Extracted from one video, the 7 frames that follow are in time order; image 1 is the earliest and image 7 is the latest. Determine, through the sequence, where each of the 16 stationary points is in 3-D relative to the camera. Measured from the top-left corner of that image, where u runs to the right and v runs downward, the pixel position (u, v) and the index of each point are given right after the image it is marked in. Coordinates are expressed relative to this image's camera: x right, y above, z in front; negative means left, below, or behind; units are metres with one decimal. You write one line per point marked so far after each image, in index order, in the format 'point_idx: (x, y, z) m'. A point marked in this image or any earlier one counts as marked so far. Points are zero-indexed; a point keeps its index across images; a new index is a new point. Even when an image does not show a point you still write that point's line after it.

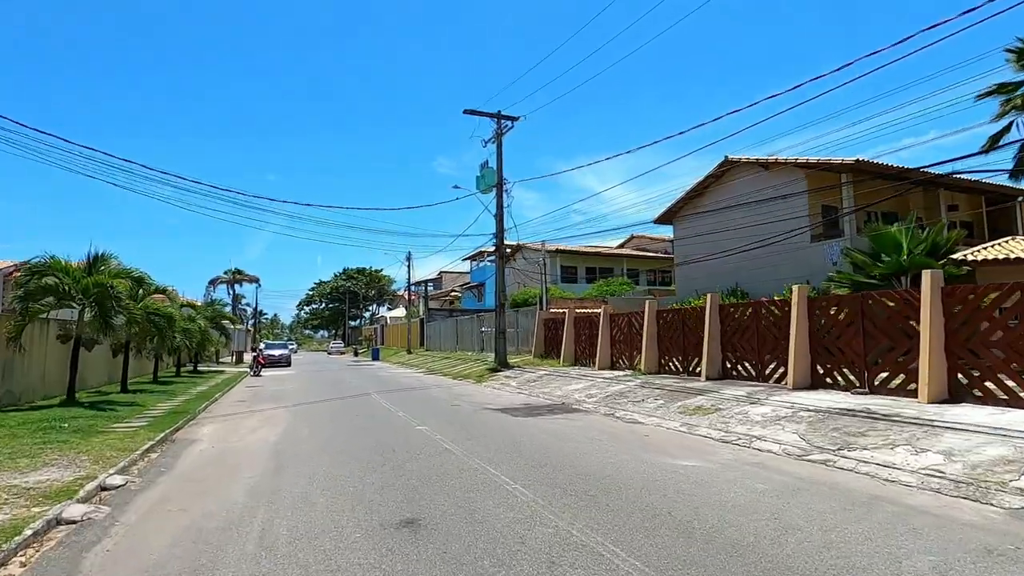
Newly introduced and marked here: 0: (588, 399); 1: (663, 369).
0: (+2.4, -3.4, +16.4) m
1: (+5.6, -3.0, +19.7) m
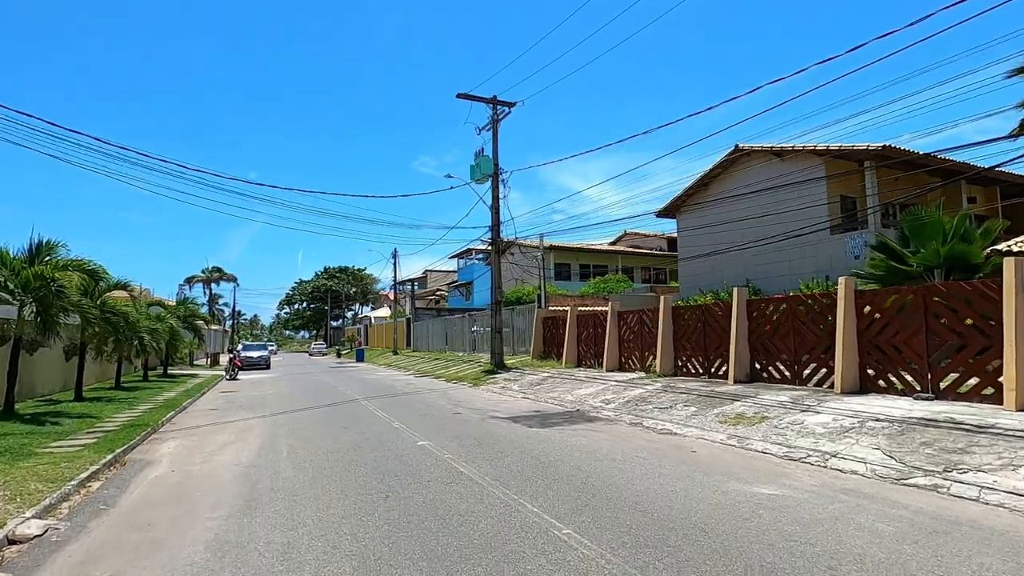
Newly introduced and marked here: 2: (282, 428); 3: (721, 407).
0: (+2.6, -3.2, +14.7) m
1: (+5.7, -2.8, +18.1) m
2: (-5.5, -3.3, +12.6) m
3: (+4.8, -2.8, +12.2) m
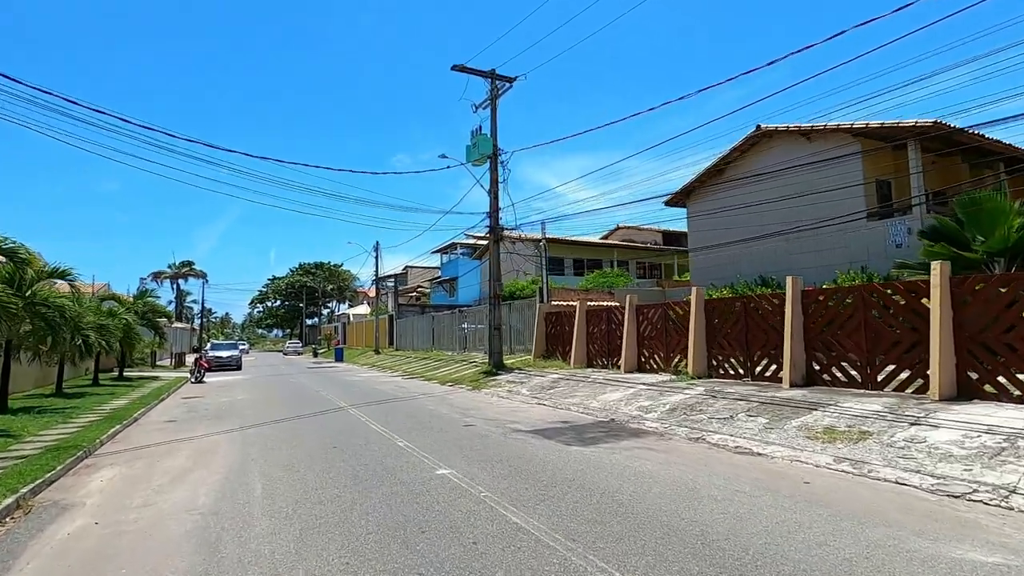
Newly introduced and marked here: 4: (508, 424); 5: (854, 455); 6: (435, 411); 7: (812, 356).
0: (+3.1, -2.9, +12.4) m
1: (+6.1, -2.5, +15.9) m
2: (-4.8, -3.0, +10.0) m
3: (+5.4, -2.5, +10.0) m
4: (-0.1, -3.2, +12.4) m
5: (+5.2, -2.5, +8.1) m
6: (-2.1, -3.4, +14.7) m
7: (+7.5, -1.7, +13.3) m
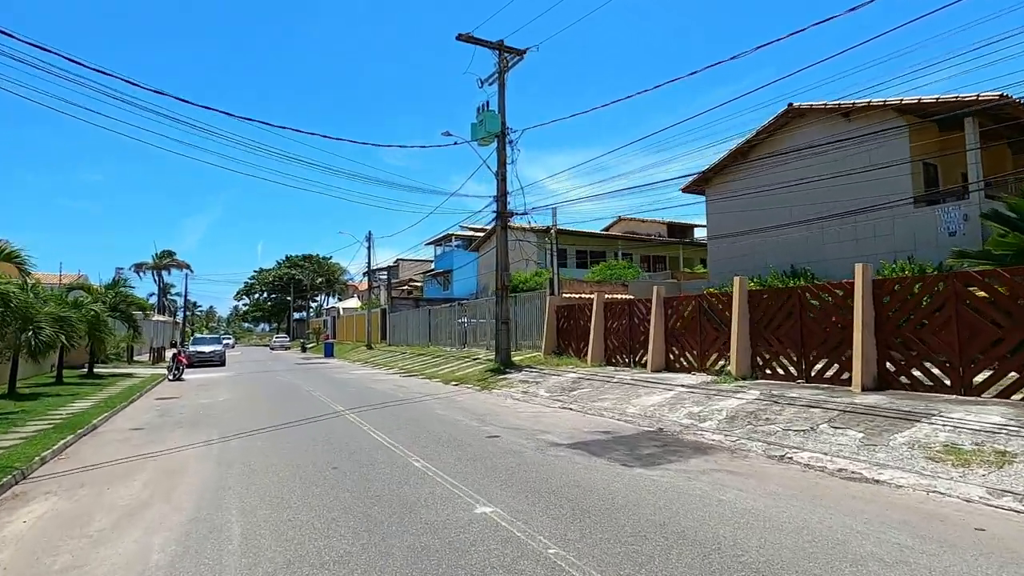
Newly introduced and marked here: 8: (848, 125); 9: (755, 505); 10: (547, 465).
0: (+3.8, -2.7, +10.6) m
1: (+6.6, -2.2, +14.2) m
2: (-4.2, -2.7, +8.0) m
3: (+6.1, -2.3, +8.2) m
4: (+0.5, -2.9, +10.5) m
5: (+5.9, -2.3, +6.3) m
6: (-1.6, -3.1, +12.7) m
7: (+8.1, -1.5, +11.5) m
8: (+12.5, +6.1, +19.8) m
9: (+2.8, -2.5, +6.0) m
10: (+0.5, -2.7, +8.0) m
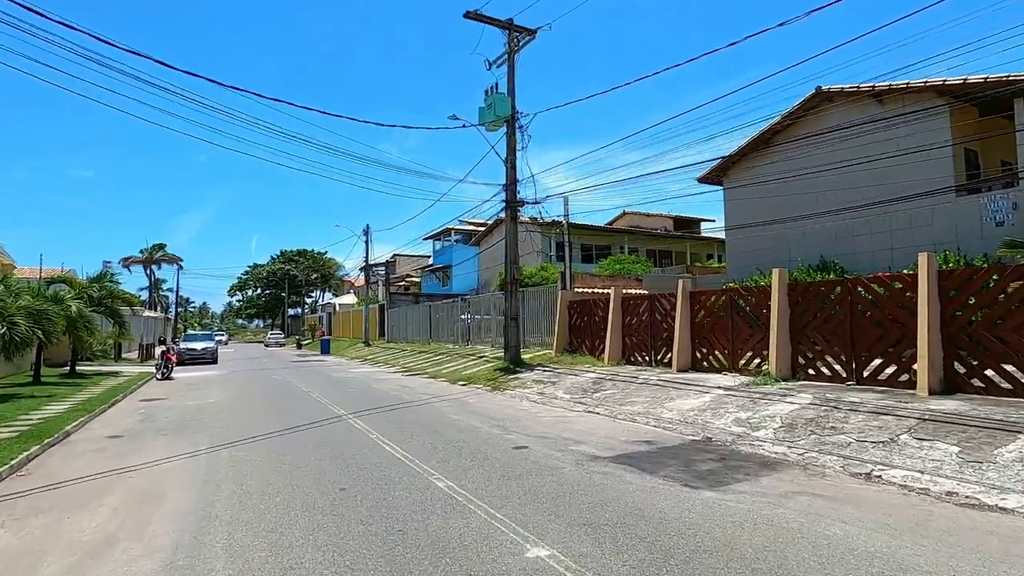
0: (+4.3, -2.5, +9.4) m
1: (+7.1, -2.1, +13.0) m
2: (-3.7, -2.6, +6.7) m
3: (+6.6, -2.1, +7.0) m
4: (+1.0, -2.7, +9.2) m
5: (+6.5, -2.2, +5.1) m
6: (-1.1, -2.9, +11.5) m
7: (+8.6, -1.3, +10.3) m
8: (+13.0, +6.3, +18.6) m
9: (+3.3, -2.3, +4.8) m
10: (+1.0, -2.5, +6.7) m
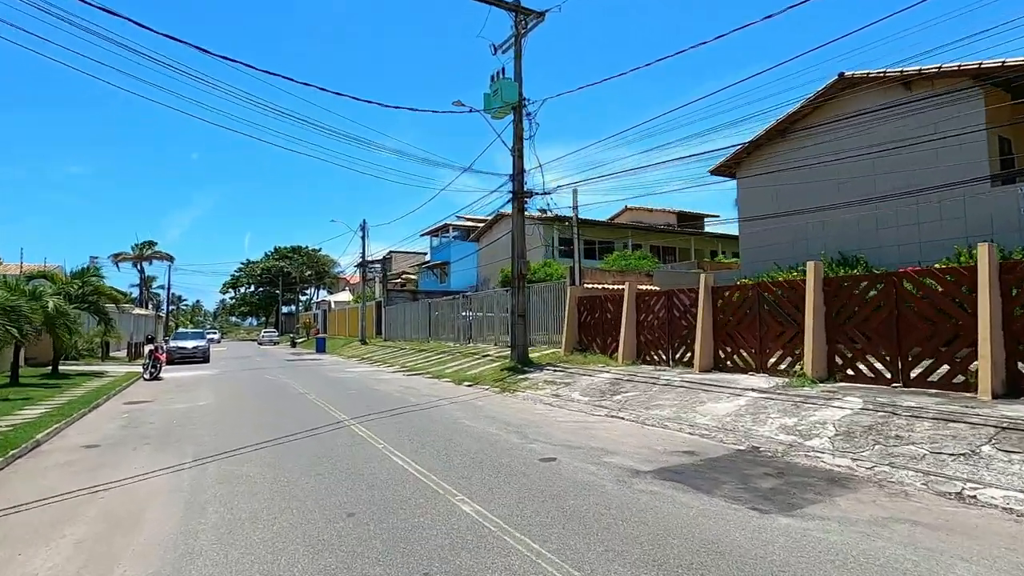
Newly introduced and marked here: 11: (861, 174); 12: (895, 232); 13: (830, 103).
0: (+4.6, -2.4, +8.4) m
1: (+7.4, -1.9, +12.1) m
2: (-3.2, -2.5, +5.6) m
3: (+7.0, -2.0, +6.1) m
4: (+1.4, -2.6, +8.3) m
5: (+6.9, -2.1, +4.2) m
6: (-0.7, -2.8, +10.5) m
7: (+9.0, -1.2, +9.4) m
8: (+13.3, +6.5, +17.7) m
9: (+3.7, -2.2, +3.9) m
10: (+1.5, -2.4, +5.7) m
11: (+12.4, +4.0, +18.7) m
12: (+12.9, +1.9, +17.8) m
13: (+11.8, +6.8, +19.4) m
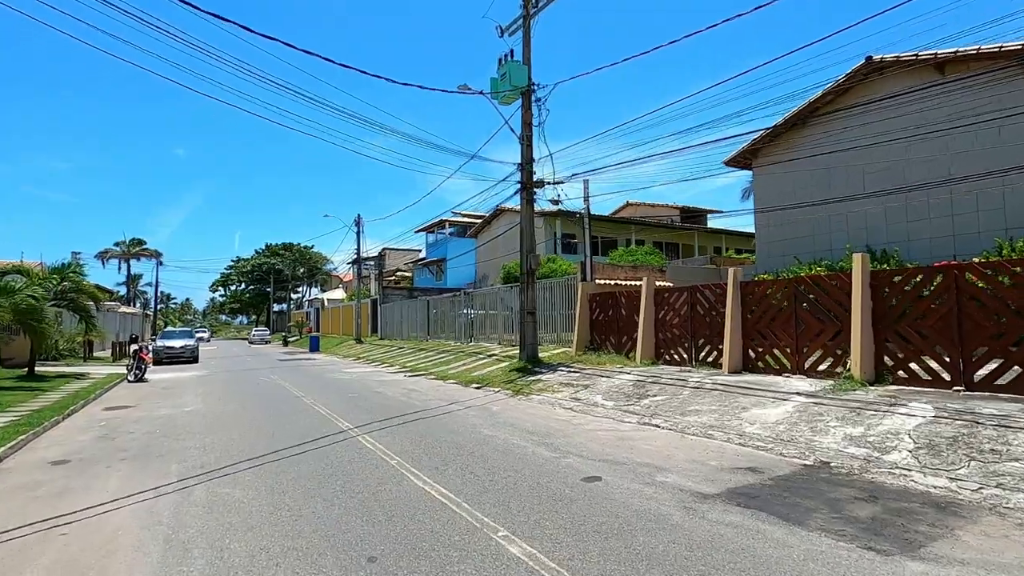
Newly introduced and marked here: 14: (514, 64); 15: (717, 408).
0: (+5.1, -2.3, +7.4) m
1: (+7.8, -1.8, +11.1) m
2: (-2.7, -2.4, +4.5) m
3: (+7.6, -1.9, +5.1) m
4: (+1.9, -2.5, +7.2) m
5: (+7.4, -2.0, +3.2) m
6: (-0.3, -2.7, +9.4) m
7: (+9.5, -1.1, +8.5) m
8: (+13.6, +6.6, +16.8) m
9: (+4.3, -2.1, +2.8) m
10: (+2.0, -2.3, +4.7) m
11: (+12.7, +4.1, +17.7) m
12: (+13.2, +2.0, +16.8) m
13: (+12.1, +6.9, +18.5) m
14: (+0.1, +8.0, +19.1) m
15: (+4.0, -2.4, +10.5) m
